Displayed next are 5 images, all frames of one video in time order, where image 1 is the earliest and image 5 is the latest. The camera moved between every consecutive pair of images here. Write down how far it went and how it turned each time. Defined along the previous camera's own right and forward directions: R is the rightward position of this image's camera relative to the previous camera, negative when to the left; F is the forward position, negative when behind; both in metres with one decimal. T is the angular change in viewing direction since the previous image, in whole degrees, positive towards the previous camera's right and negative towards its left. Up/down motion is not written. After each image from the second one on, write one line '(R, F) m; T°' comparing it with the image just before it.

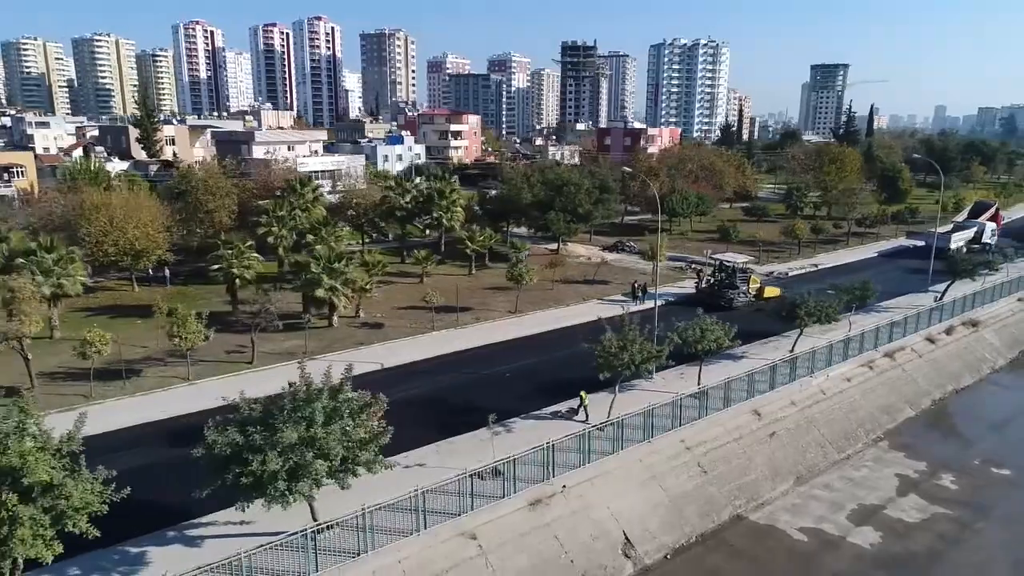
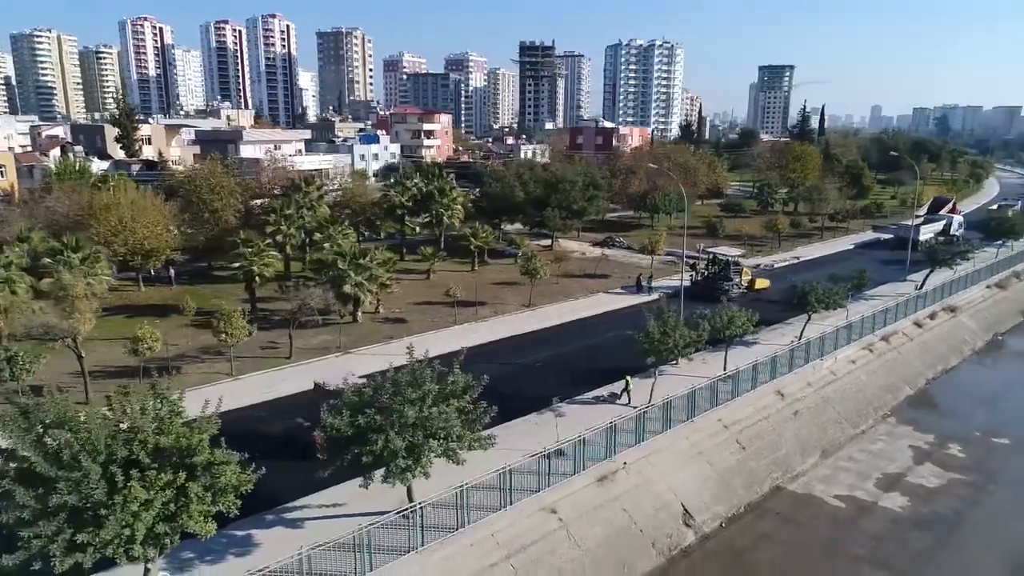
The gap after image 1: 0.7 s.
(-2.5, -0.8) m; +4°
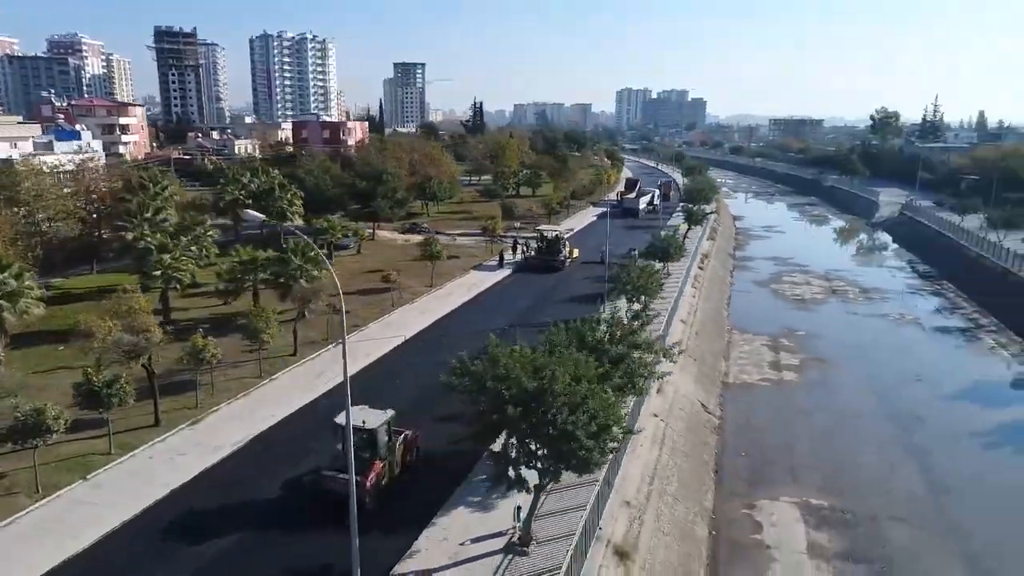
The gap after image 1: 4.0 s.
(-11.5, -0.4) m; +29°
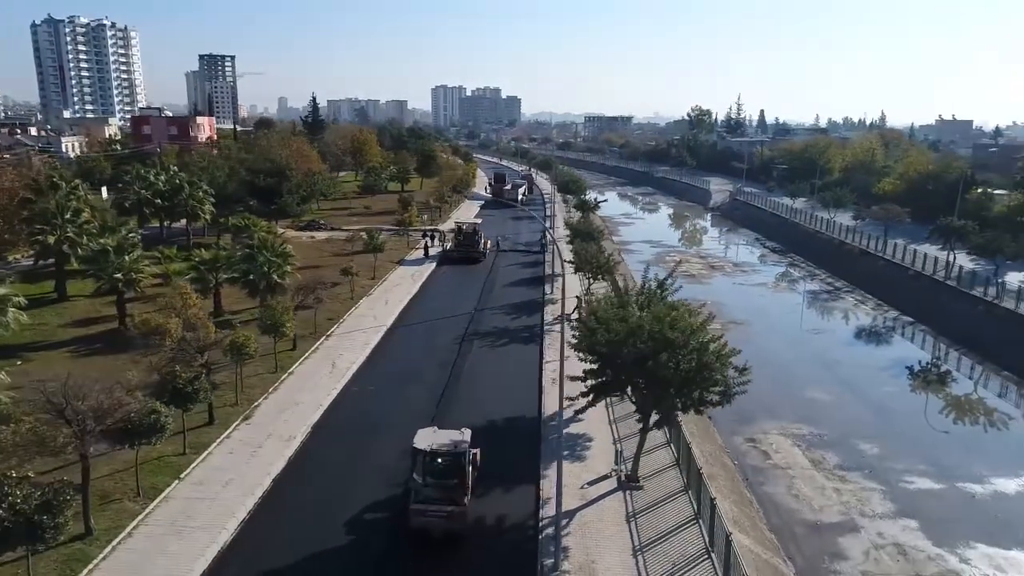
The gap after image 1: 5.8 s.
(-5.7, -0.8) m; +14°
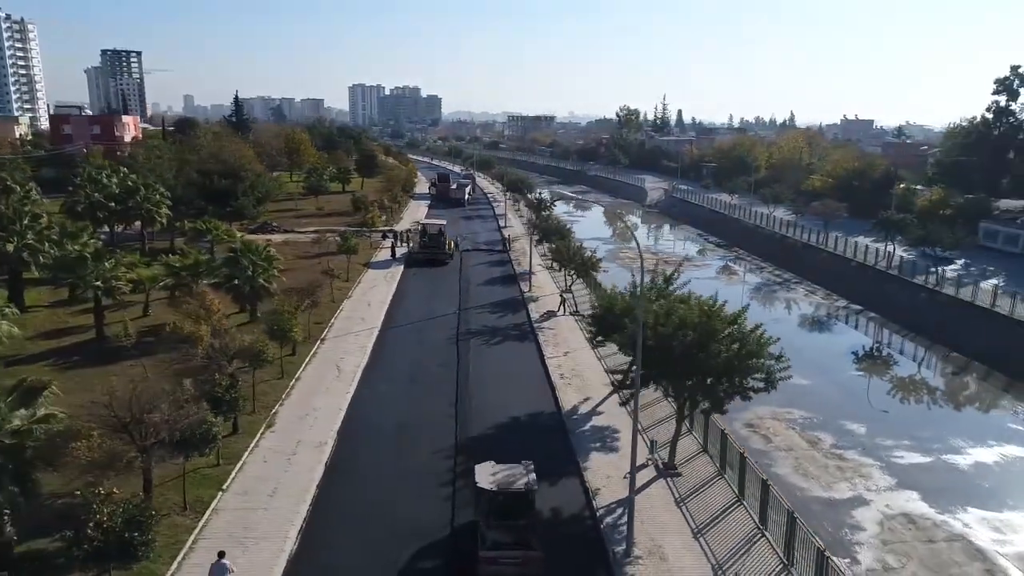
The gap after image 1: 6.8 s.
(-2.5, -0.1) m; +6°
